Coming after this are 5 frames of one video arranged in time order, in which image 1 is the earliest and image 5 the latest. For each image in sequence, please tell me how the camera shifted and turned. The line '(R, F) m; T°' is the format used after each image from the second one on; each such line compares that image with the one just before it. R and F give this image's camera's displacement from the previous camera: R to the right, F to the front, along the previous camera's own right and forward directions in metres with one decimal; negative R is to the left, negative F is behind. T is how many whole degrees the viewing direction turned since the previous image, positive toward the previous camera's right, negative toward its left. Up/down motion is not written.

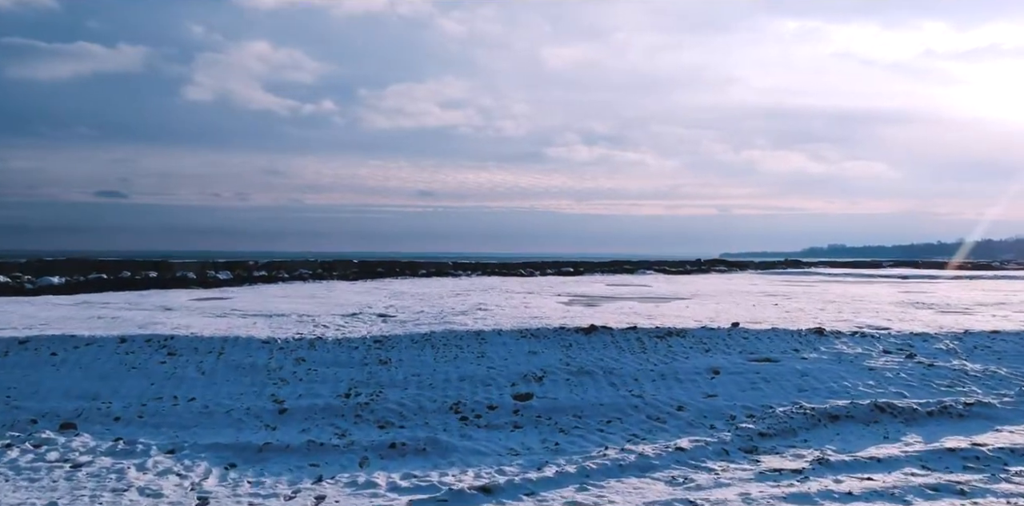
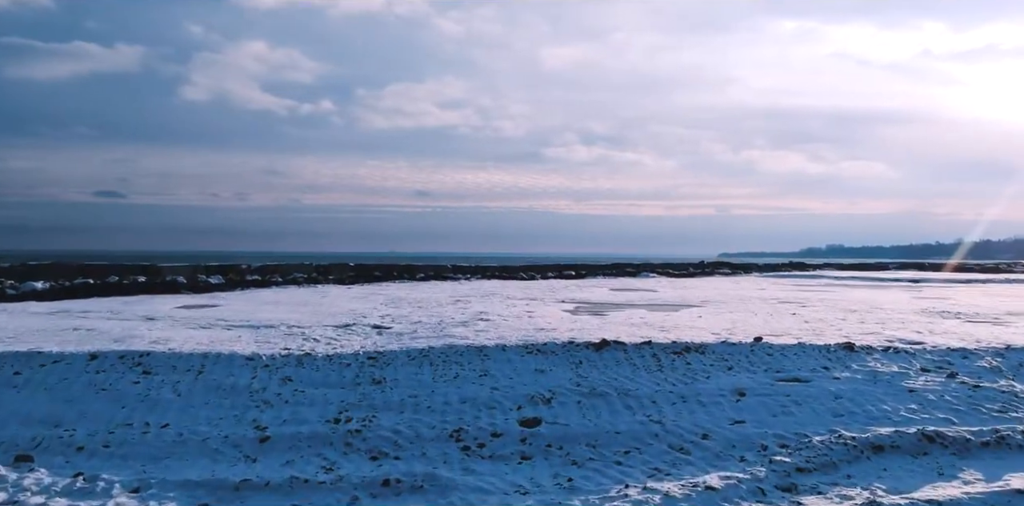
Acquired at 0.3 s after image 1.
(-0.1, +0.6) m; 0°
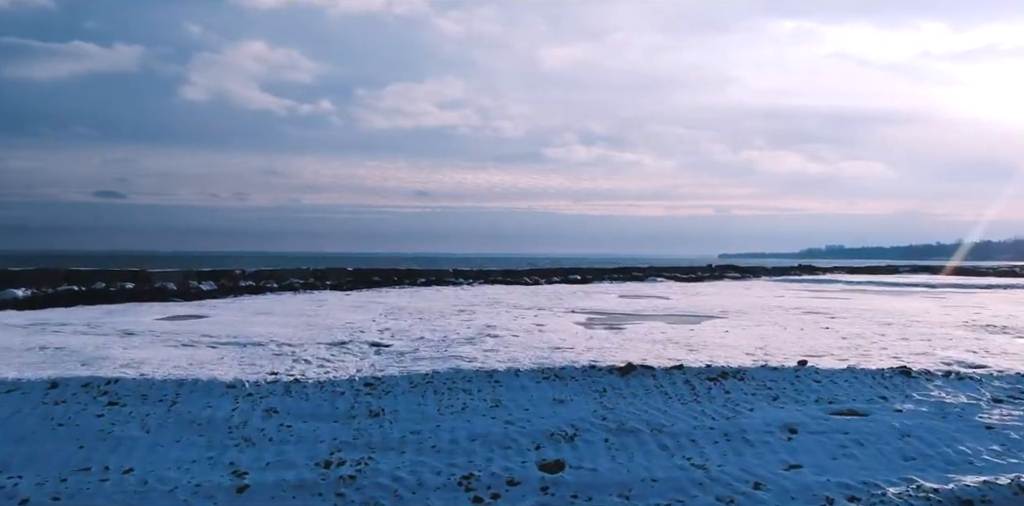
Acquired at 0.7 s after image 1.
(-0.1, +0.8) m; 0°
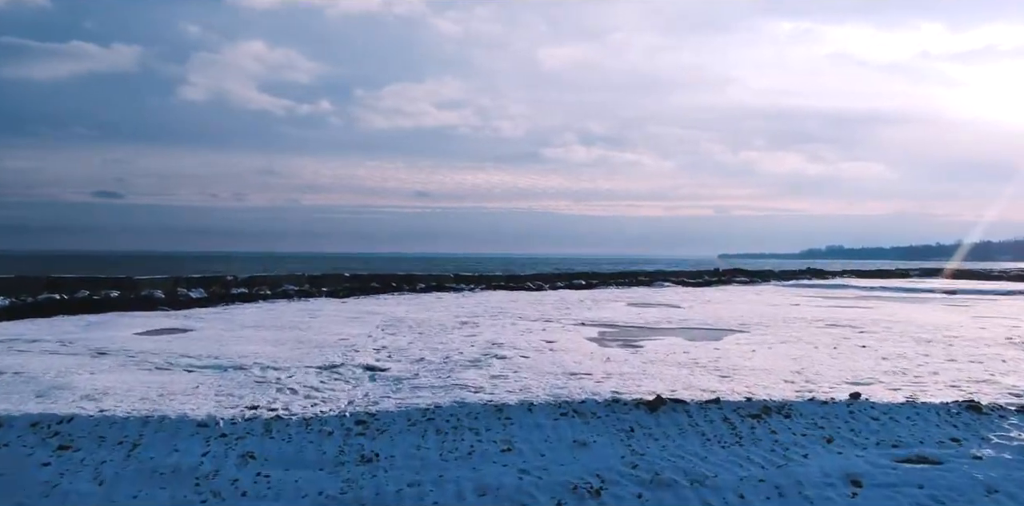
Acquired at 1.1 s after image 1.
(-0.1, +0.8) m; 0°
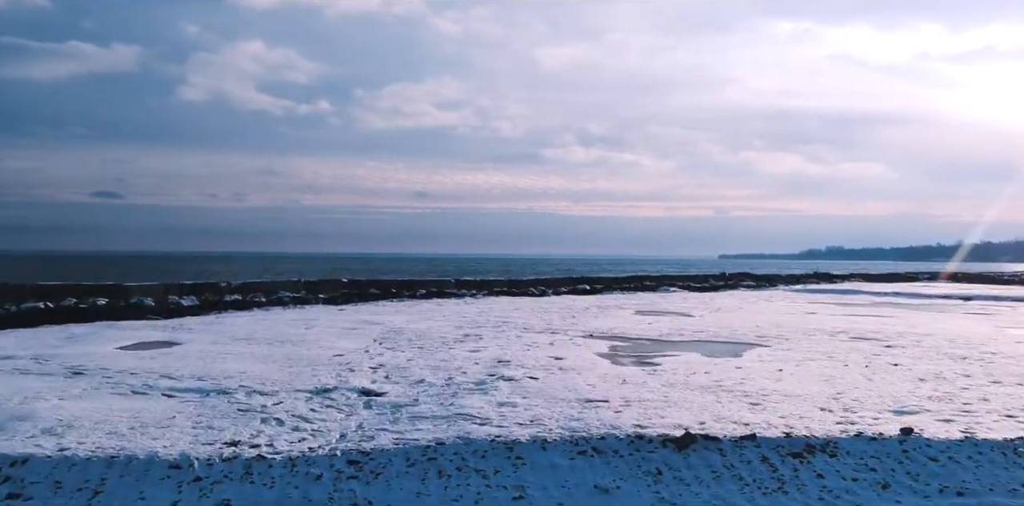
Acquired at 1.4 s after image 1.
(-0.1, +0.6) m; 0°
